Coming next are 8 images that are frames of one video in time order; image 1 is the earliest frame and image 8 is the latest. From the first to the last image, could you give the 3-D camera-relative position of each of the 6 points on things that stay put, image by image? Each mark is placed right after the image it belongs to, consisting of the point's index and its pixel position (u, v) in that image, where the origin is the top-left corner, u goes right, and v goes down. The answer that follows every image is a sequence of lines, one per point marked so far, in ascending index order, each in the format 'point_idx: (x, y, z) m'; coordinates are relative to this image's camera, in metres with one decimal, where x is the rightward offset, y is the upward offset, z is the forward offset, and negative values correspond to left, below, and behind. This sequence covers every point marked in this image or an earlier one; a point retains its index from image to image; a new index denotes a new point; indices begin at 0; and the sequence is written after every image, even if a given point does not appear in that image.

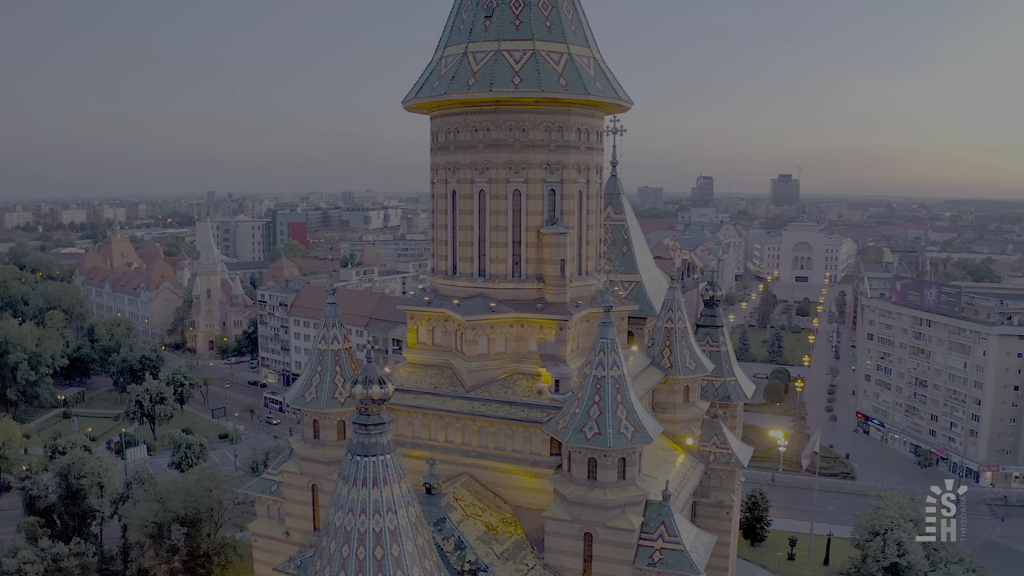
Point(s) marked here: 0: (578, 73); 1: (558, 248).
0: (+1.2, +3.7, +12.5) m
1: (+0.8, +0.7, +12.6) m
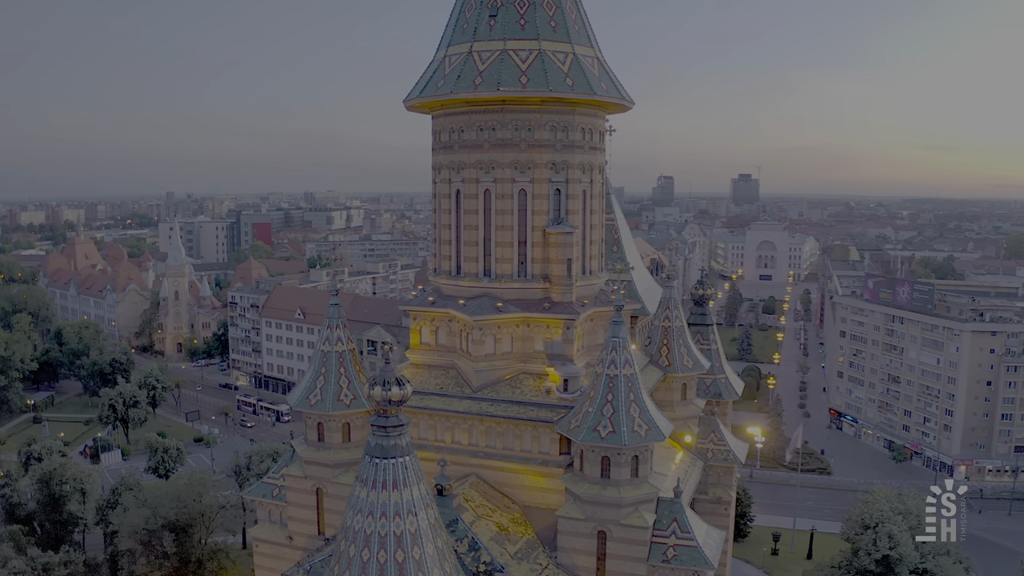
0: (+1.3, +3.7, +12.5) m
1: (+0.9, +0.7, +12.6) m
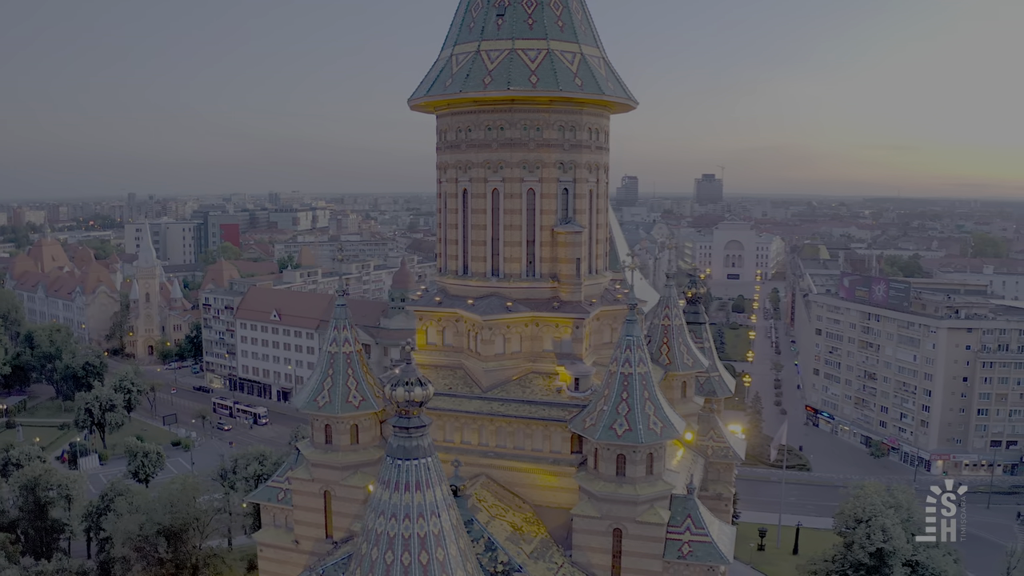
0: (+1.4, +3.7, +12.6) m
1: (+1.1, +0.7, +12.7) m
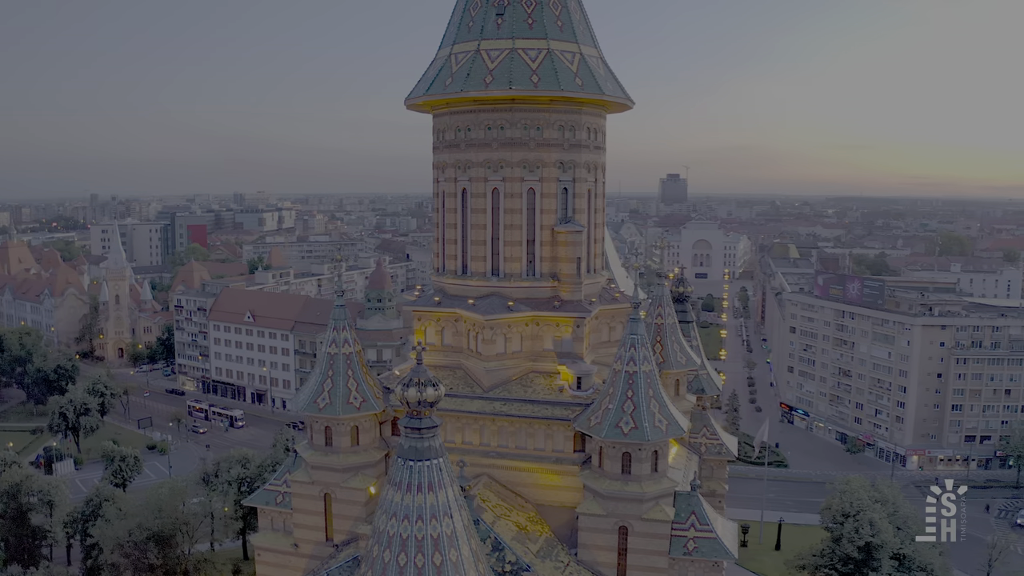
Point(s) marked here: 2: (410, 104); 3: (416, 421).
0: (+1.4, +3.7, +12.6) m
1: (+1.1, +0.7, +12.7) m
2: (-2.0, +3.6, +14.1) m
3: (-1.1, -1.6, +8.6) m
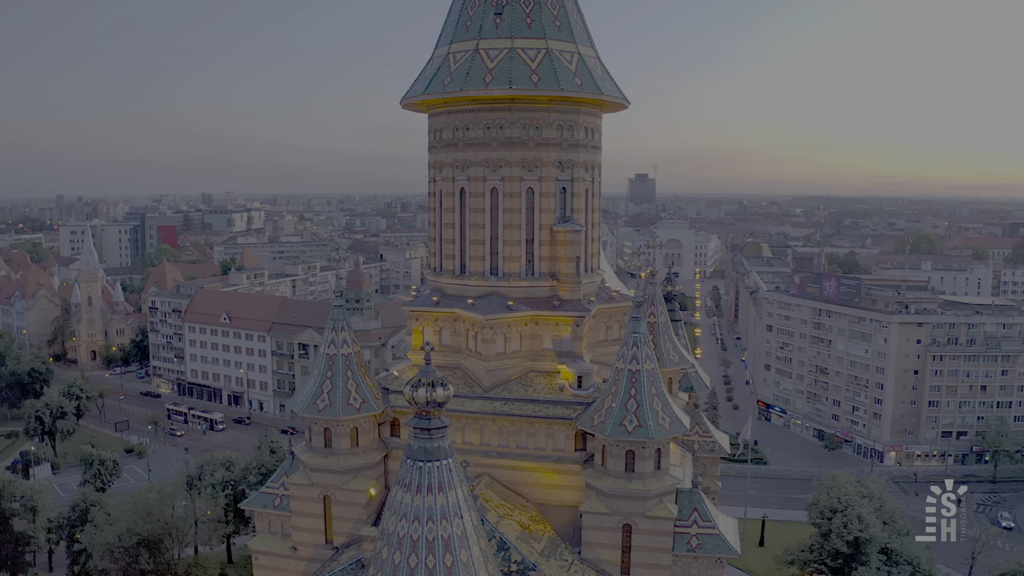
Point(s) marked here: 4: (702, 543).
0: (+1.4, +3.7, +12.6) m
1: (+1.1, +0.7, +12.7) m
2: (-2.0, +3.6, +14.0) m
3: (-1.0, -1.6, +8.6) m
4: (+2.8, -3.7, +10.6) m
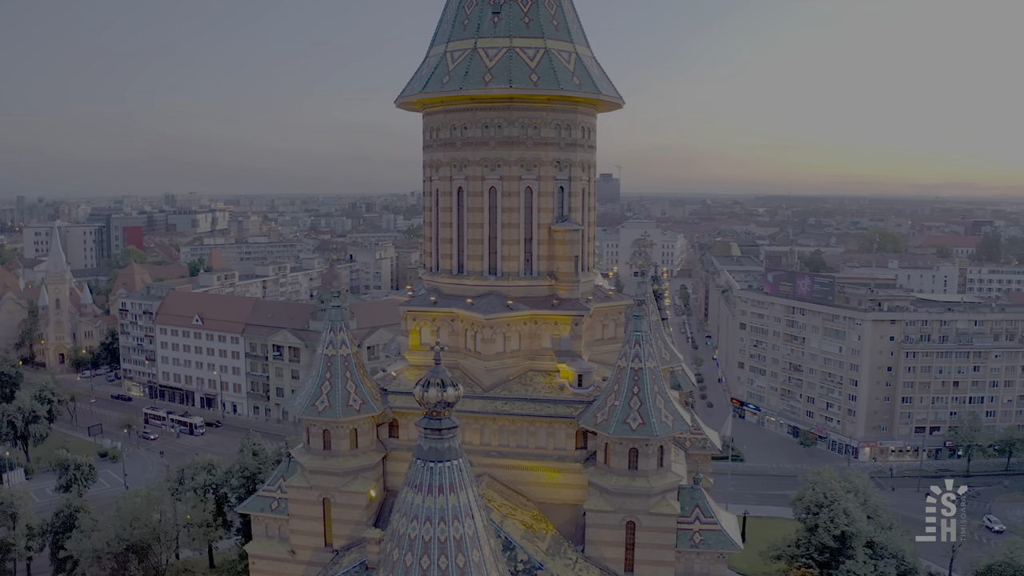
0: (+1.3, +3.8, +12.7) m
1: (+1.0, +0.8, +12.7) m
2: (-2.1, +3.6, +13.9) m
3: (-0.9, -1.6, +8.5) m
4: (+2.8, -3.7, +10.7) m
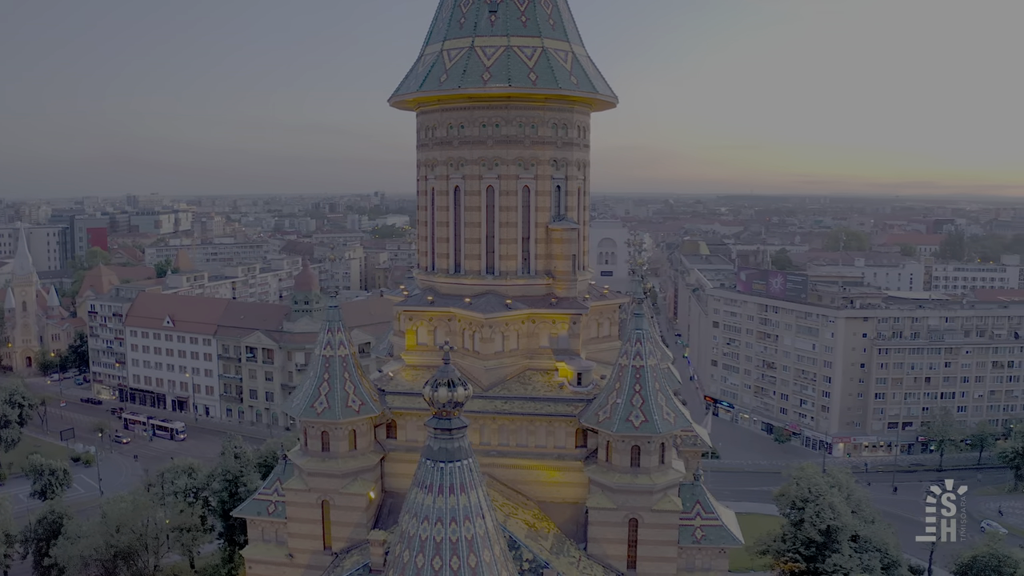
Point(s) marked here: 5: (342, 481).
0: (+1.3, +3.8, +12.7) m
1: (+1.0, +0.8, +12.8) m
2: (-2.2, +3.6, +13.8) m
3: (-0.8, -1.5, +8.5) m
4: (+2.9, -3.7, +10.8) m
5: (-2.8, -3.1, +11.8) m
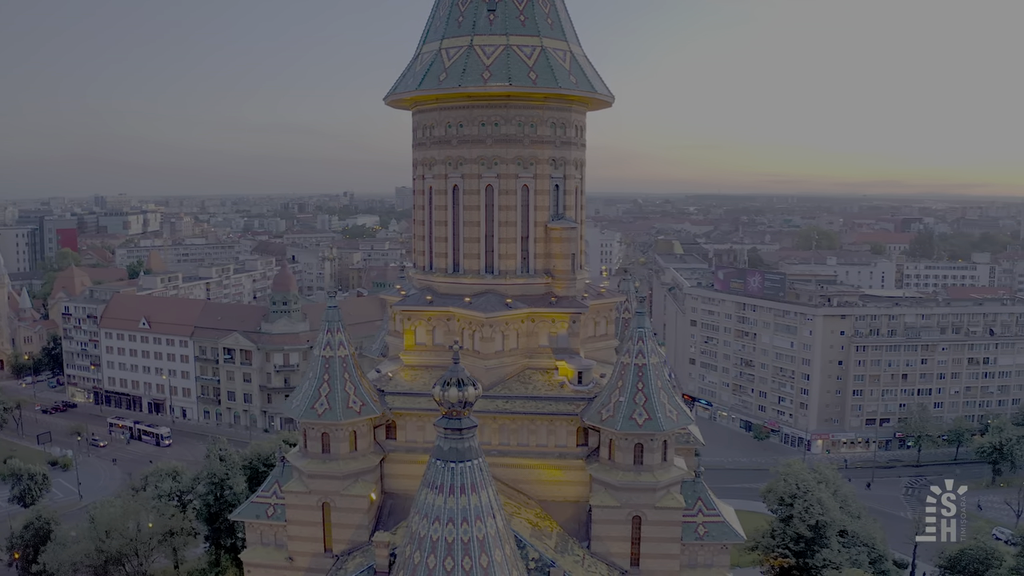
0: (+1.2, +3.8, +12.7) m
1: (+1.0, +0.8, +12.8) m
2: (-2.3, +3.6, +13.8) m
3: (-0.7, -1.5, +8.5) m
4: (+2.9, -3.7, +10.9) m
5: (-2.8, -3.1, +11.8) m
